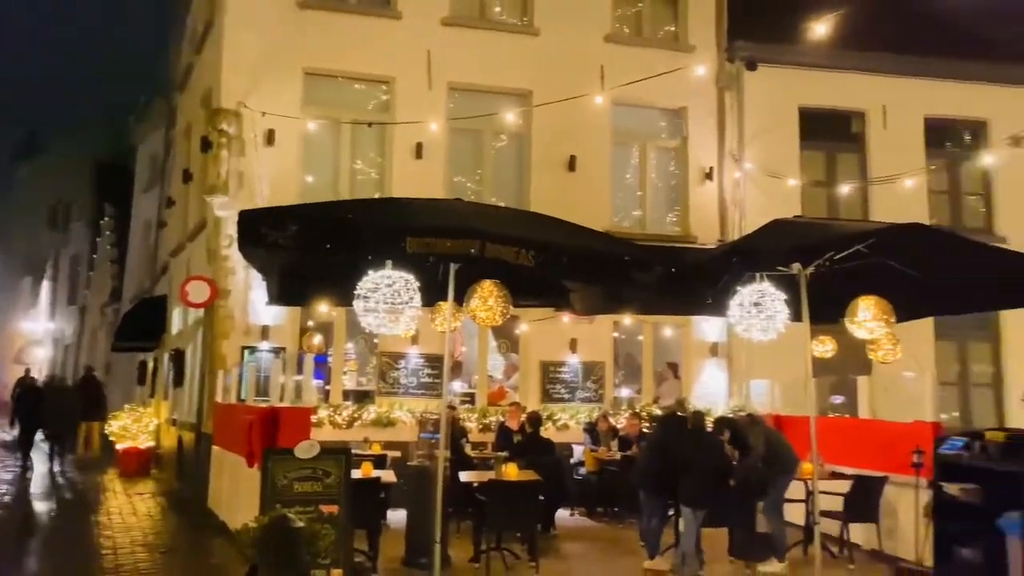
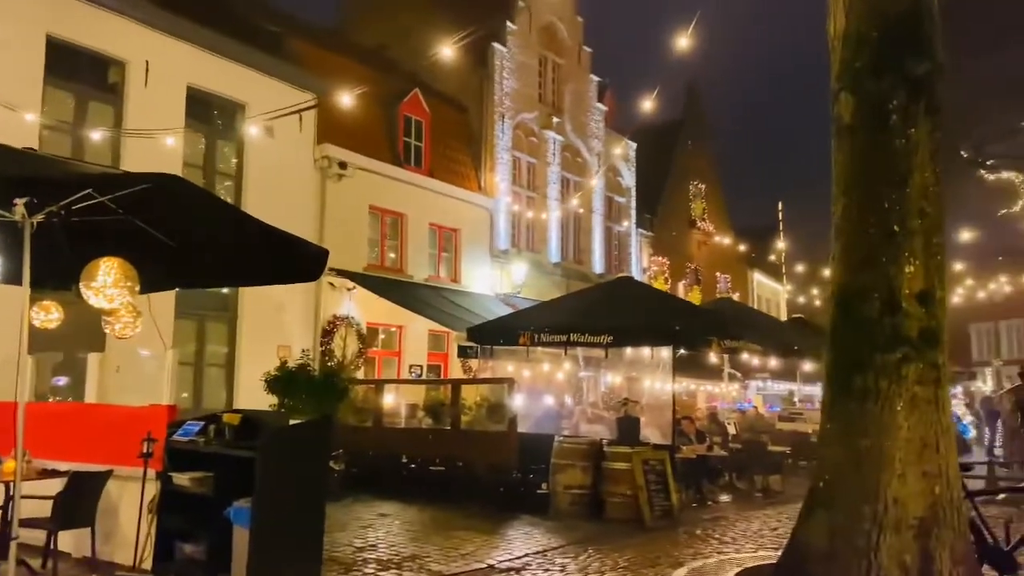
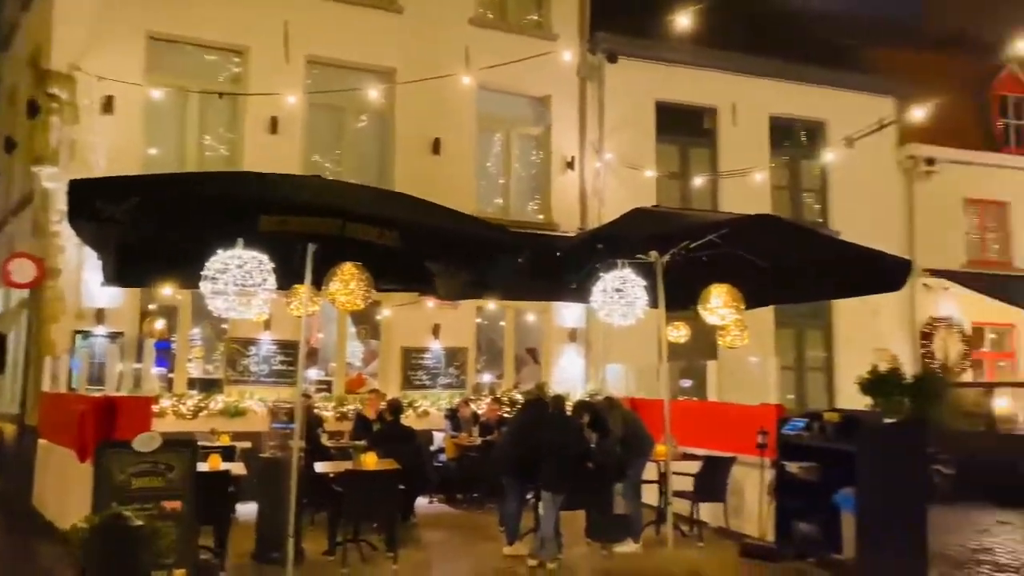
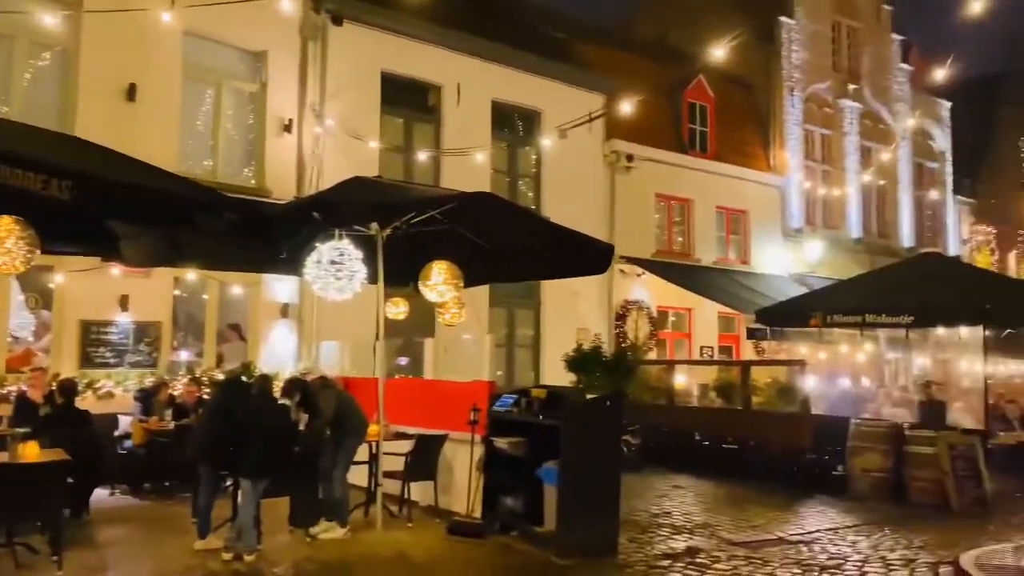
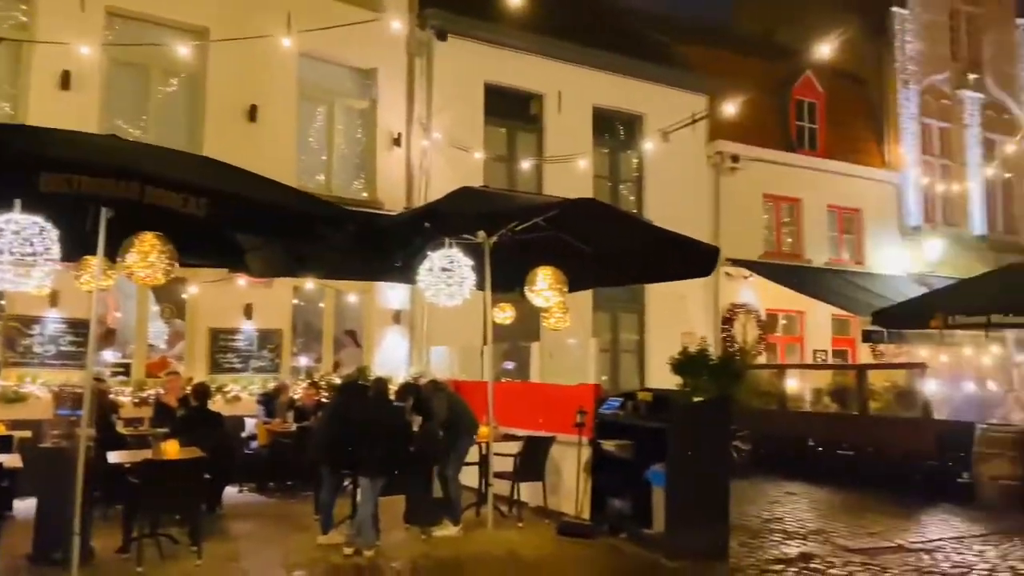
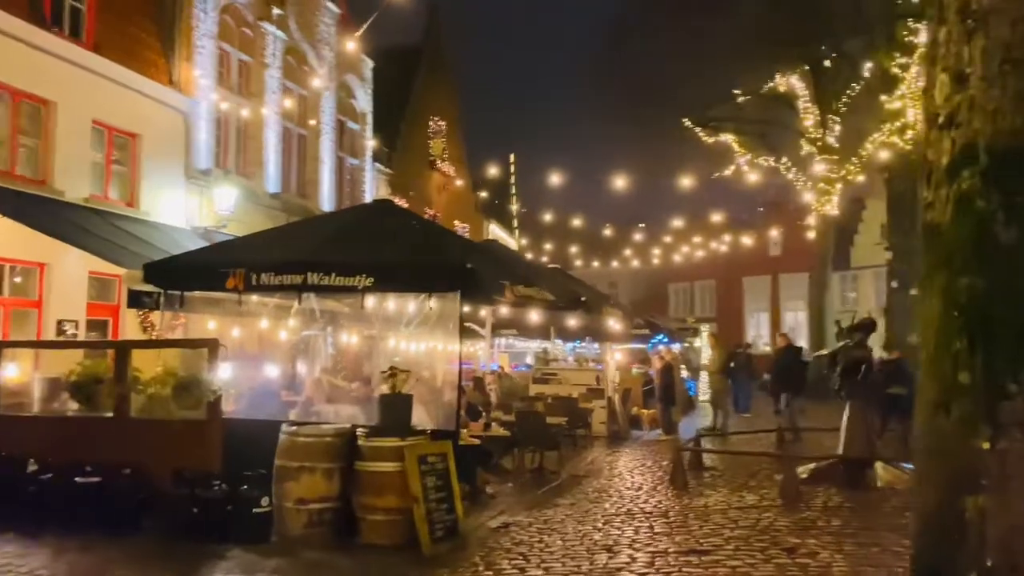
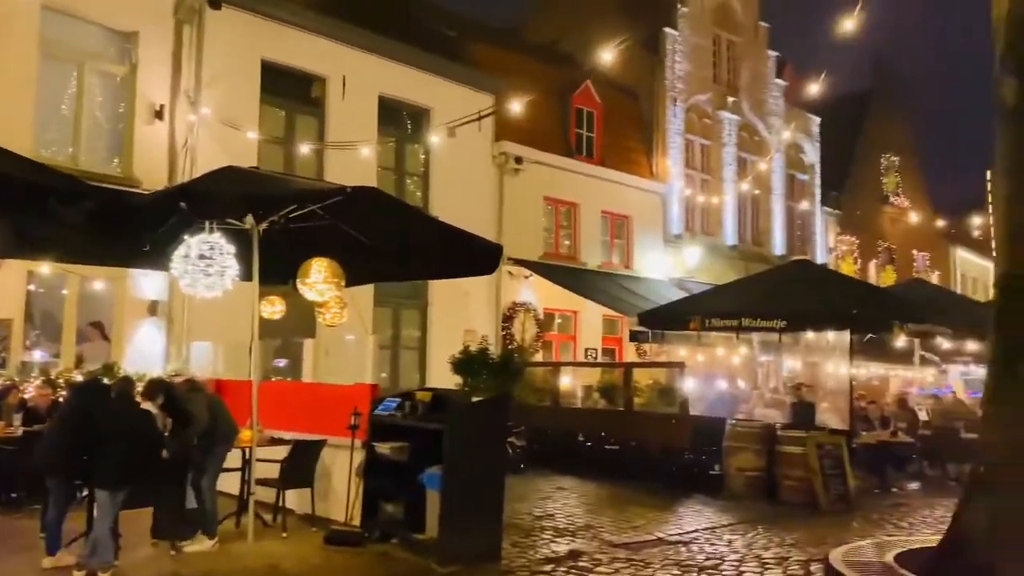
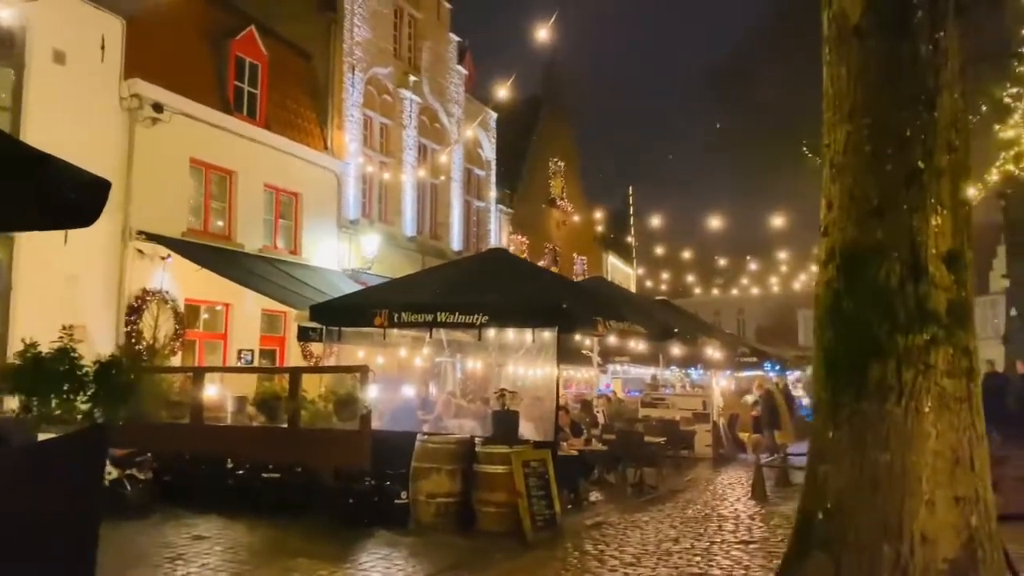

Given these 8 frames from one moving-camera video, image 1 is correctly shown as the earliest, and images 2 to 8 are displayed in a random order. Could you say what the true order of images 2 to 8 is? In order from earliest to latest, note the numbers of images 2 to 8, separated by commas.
3, 5, 4, 7, 2, 8, 6
